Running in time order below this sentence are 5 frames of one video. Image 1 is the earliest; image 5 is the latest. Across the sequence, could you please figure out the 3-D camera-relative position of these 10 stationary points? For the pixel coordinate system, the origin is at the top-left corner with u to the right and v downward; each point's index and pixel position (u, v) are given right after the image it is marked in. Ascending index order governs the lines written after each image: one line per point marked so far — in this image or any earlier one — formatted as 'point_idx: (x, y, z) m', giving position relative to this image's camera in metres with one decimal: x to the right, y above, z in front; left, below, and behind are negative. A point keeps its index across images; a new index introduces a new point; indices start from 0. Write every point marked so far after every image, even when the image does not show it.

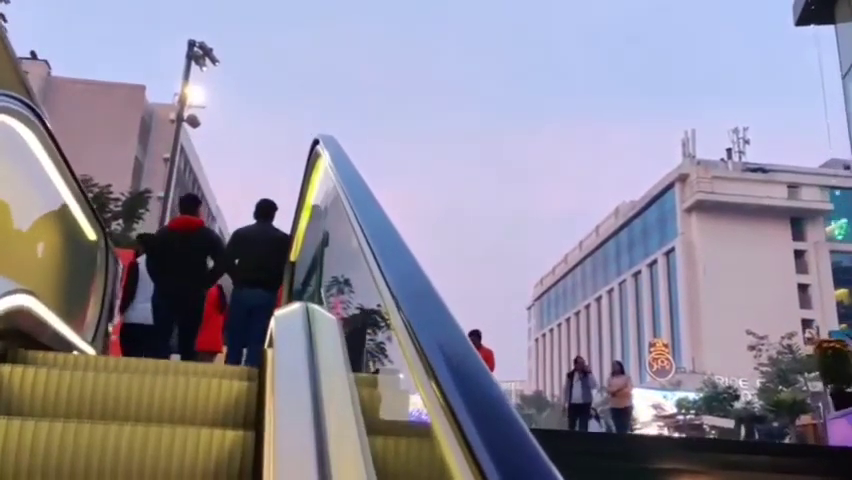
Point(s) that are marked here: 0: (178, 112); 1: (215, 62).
0: (-5.4, +2.7, +18.4) m
1: (-4.2, +3.5, +17.1) m
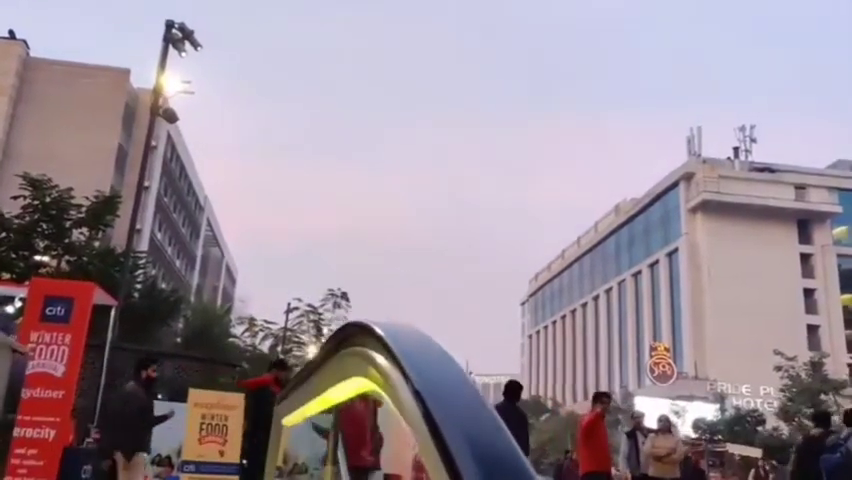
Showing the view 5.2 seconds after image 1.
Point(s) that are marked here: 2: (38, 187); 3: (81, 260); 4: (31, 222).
0: (-5.2, +2.6, +16.2) m
1: (-4.0, +3.4, +15.0) m
2: (-8.3, +1.1, +18.4) m
3: (-7.6, -0.5, +18.8) m
4: (-8.3, +0.4, +18.1) m
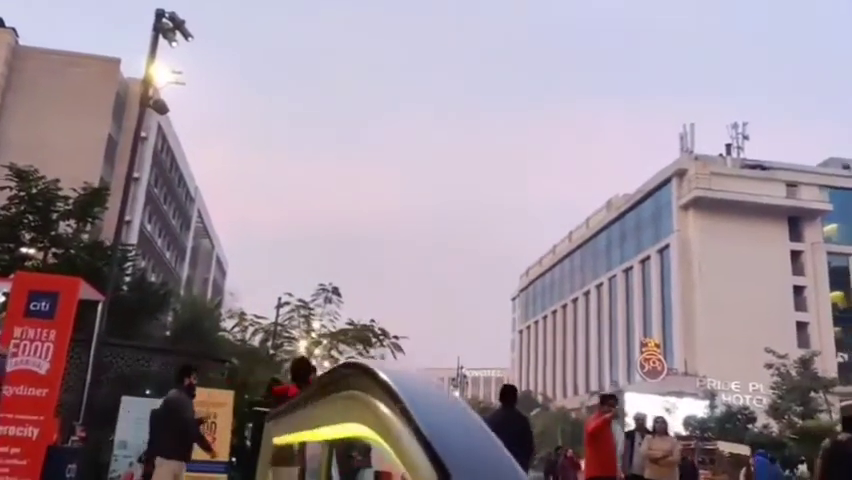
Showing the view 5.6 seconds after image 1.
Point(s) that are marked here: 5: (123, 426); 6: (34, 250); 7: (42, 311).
0: (-5.3, +2.7, +16.0) m
1: (-4.1, +3.5, +14.7) m
2: (-8.5, +1.3, +18.1) m
3: (-7.7, -0.3, +18.6) m
4: (-8.5, +0.6, +17.8) m
5: (-3.9, -2.4, +11.1) m
6: (-8.3, -0.2, +18.1) m
7: (-3.9, -0.7, +8.8) m
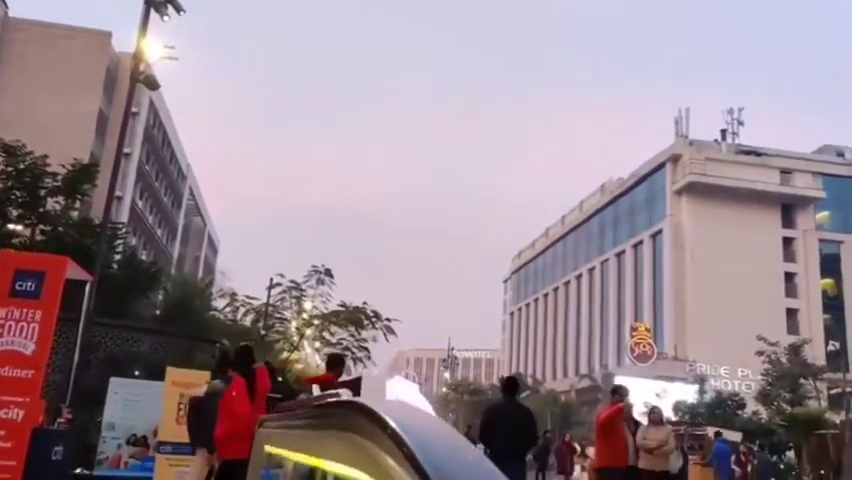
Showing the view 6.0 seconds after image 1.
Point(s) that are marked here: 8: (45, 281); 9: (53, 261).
0: (-5.3, +3.1, +15.7) m
1: (-4.1, +3.8, +14.4) m
2: (-8.6, +1.8, +17.8) m
3: (-7.9, +0.2, +18.3) m
4: (-8.6, +1.1, +17.5) m
5: (-4.0, -2.1, +10.9) m
6: (-8.4, +0.3, +17.9) m
7: (-4.0, -0.5, +8.6) m
8: (-3.8, -0.4, +8.6) m
9: (-3.7, -0.2, +8.6) m
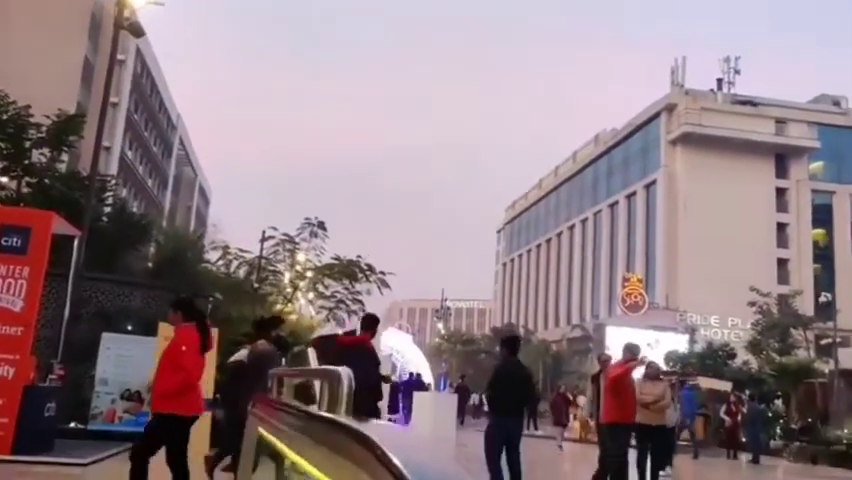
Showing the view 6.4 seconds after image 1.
0: (-5.4, +4.0, +15.3) m
1: (-4.2, +4.6, +14.0) m
2: (-8.7, +2.8, +17.5) m
3: (-8.0, +1.2, +18.1) m
4: (-8.7, +2.0, +17.2) m
5: (-4.1, -1.6, +10.8) m
6: (-8.5, +1.3, +17.6) m
7: (-4.0, -0.1, +8.4) m
8: (-3.9, 0.0, +8.4) m
9: (-3.8, +0.2, +8.4) m
